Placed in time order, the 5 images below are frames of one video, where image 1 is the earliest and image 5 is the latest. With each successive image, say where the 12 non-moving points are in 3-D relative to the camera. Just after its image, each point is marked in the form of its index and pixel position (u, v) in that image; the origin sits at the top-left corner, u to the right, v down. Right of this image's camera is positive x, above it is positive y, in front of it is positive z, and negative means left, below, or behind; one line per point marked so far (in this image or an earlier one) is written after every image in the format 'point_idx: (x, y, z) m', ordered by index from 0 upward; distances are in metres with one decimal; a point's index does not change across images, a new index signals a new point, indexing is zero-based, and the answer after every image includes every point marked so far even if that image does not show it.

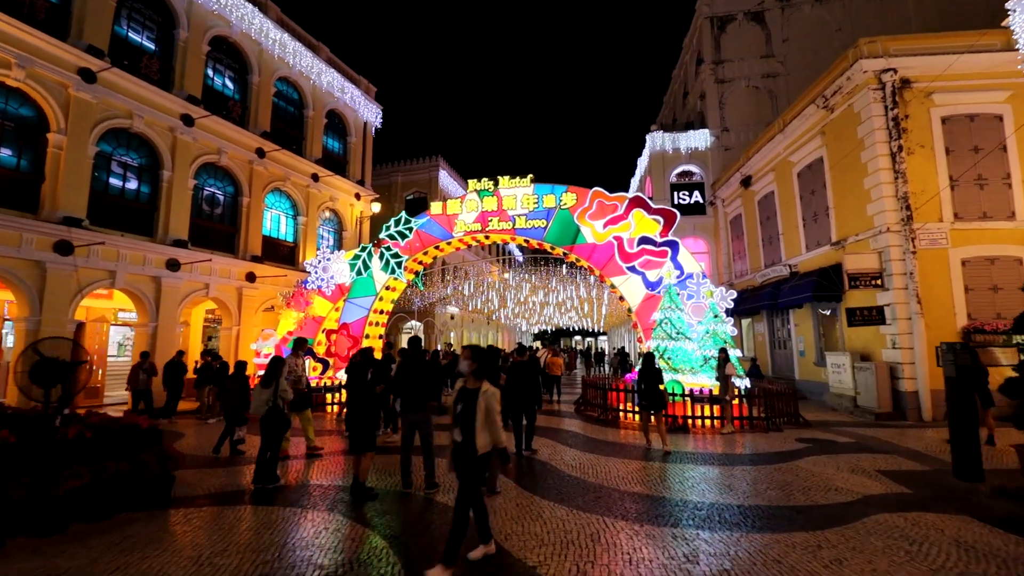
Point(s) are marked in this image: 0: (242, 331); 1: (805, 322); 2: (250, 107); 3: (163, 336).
0: (-8.3, -1.3, +15.1) m
1: (+8.8, -1.0, +14.7) m
2: (-8.5, +5.8, +15.8) m
3: (-9.1, -1.3, +12.8) m
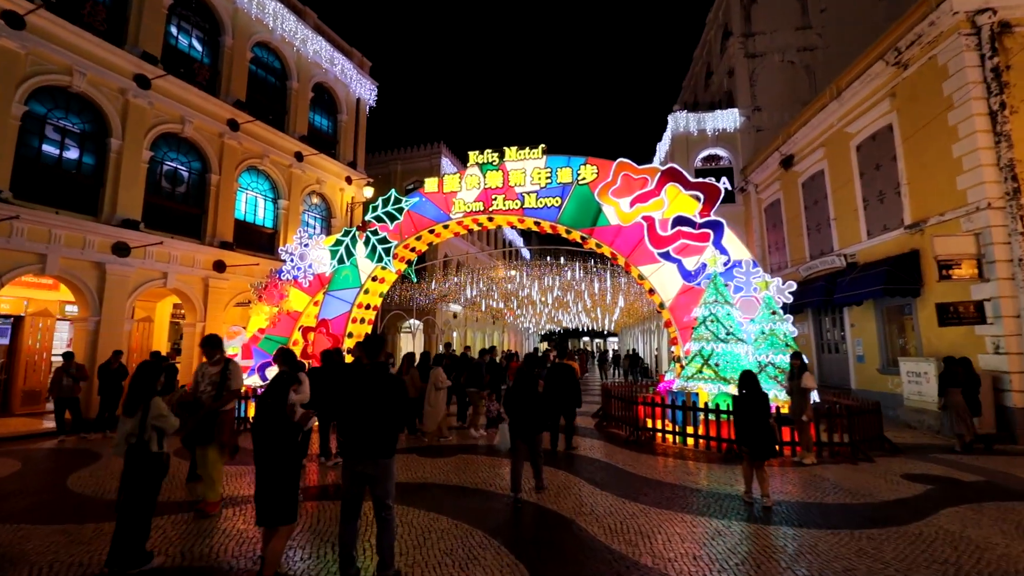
0: (-8.1, -1.1, +13.1) m
1: (+9.0, -0.9, +12.4) m
2: (-8.2, +6.1, +13.9) m
3: (-9.0, -1.1, +10.9) m
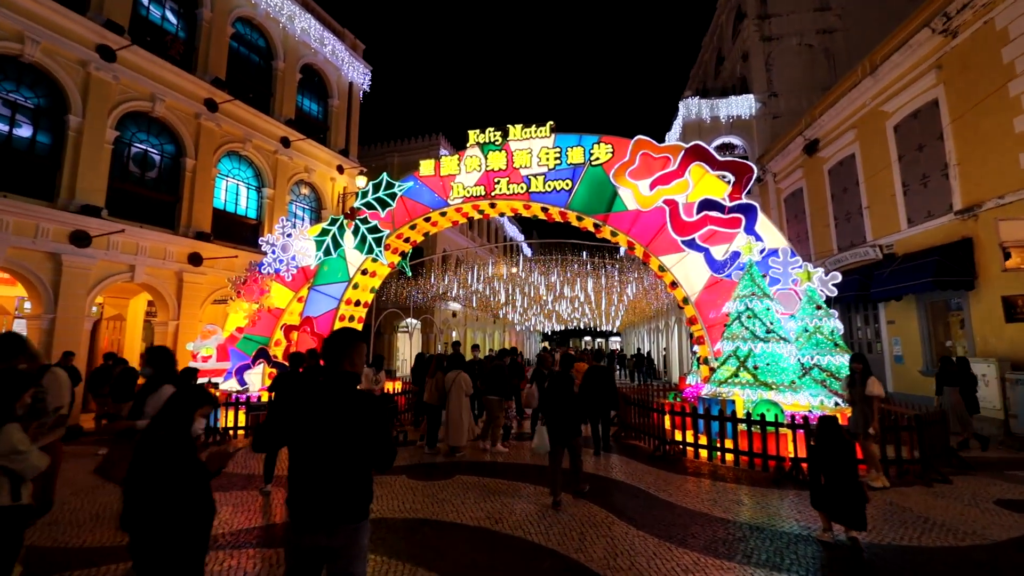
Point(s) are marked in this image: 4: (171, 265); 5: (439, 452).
0: (-8.0, -0.9, +11.9) m
1: (+9.1, -0.7, +11.3) m
2: (-8.1, +6.2, +12.7) m
3: (-8.9, -0.9, +9.7) m
4: (-8.1, +0.5, +11.7) m
5: (-1.1, -2.5, +7.6) m
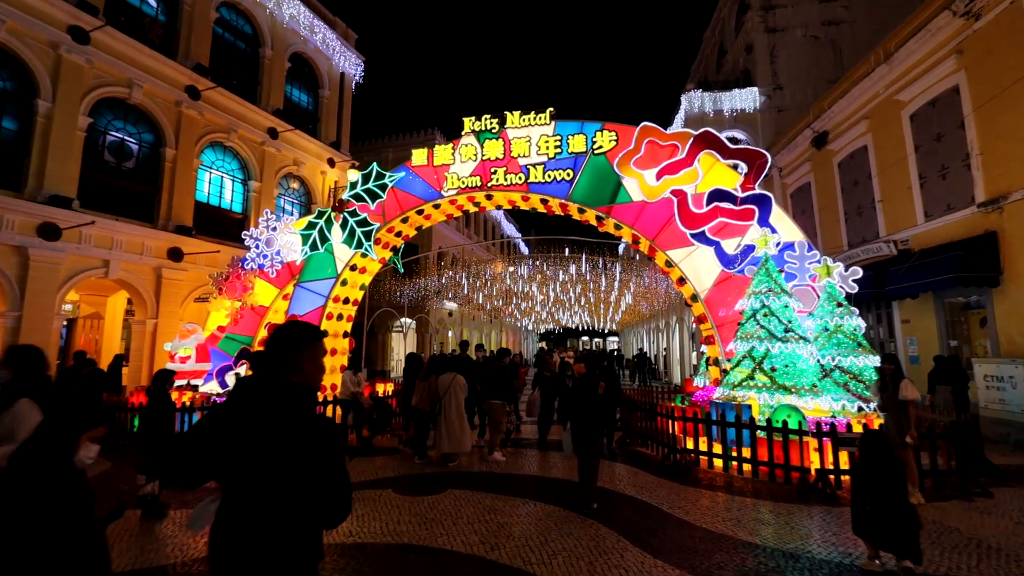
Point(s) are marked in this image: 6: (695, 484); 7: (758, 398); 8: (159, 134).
0: (-8.1, -0.9, +11.3) m
1: (+9.0, -0.7, +10.8) m
2: (-8.2, +6.3, +12.1) m
3: (-8.9, -0.9, +9.1) m
4: (-8.2, +0.6, +11.1) m
5: (-1.2, -2.5, +7.0) m
6: (+2.2, -2.4, +5.9) m
7: (+3.5, -1.6, +7.0) m
8: (-8.4, +3.7, +11.7) m
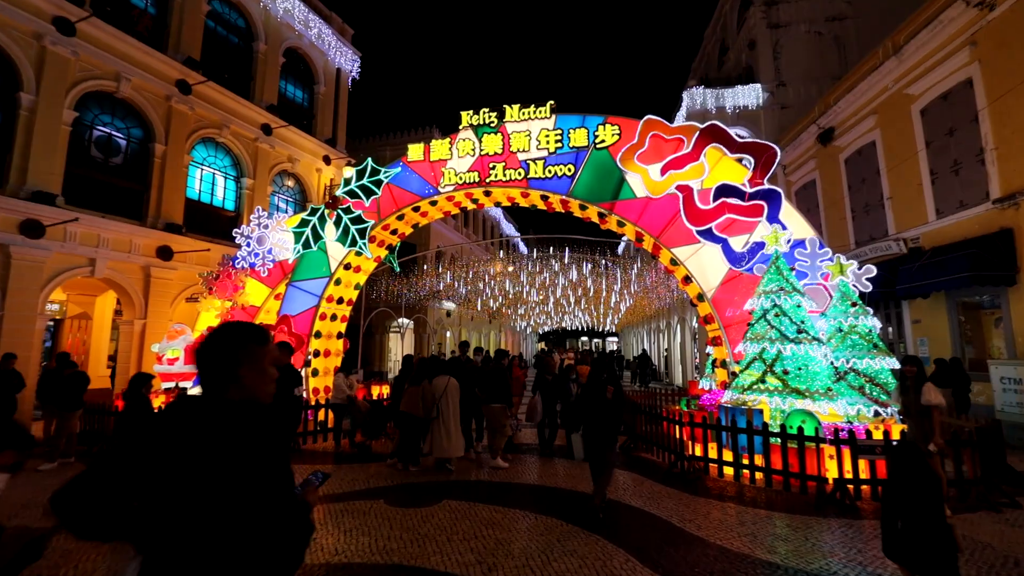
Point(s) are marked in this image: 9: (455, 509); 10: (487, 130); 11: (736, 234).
0: (-8.1, -0.8, +11.0) m
1: (+9.0, -0.6, +10.5) m
2: (-8.2, +6.3, +11.7) m
3: (-8.9, -0.9, +8.7) m
4: (-8.2, +0.6, +10.8) m
5: (-1.2, -2.4, +6.7) m
6: (+2.2, -2.3, +5.6) m
7: (+3.5, -1.5, +6.7) m
8: (-8.4, +3.7, +11.4) m
9: (-0.6, -2.2, +4.9) m
10: (-0.5, +3.0, +9.4) m
11: (+3.6, +0.9, +8.0) m
